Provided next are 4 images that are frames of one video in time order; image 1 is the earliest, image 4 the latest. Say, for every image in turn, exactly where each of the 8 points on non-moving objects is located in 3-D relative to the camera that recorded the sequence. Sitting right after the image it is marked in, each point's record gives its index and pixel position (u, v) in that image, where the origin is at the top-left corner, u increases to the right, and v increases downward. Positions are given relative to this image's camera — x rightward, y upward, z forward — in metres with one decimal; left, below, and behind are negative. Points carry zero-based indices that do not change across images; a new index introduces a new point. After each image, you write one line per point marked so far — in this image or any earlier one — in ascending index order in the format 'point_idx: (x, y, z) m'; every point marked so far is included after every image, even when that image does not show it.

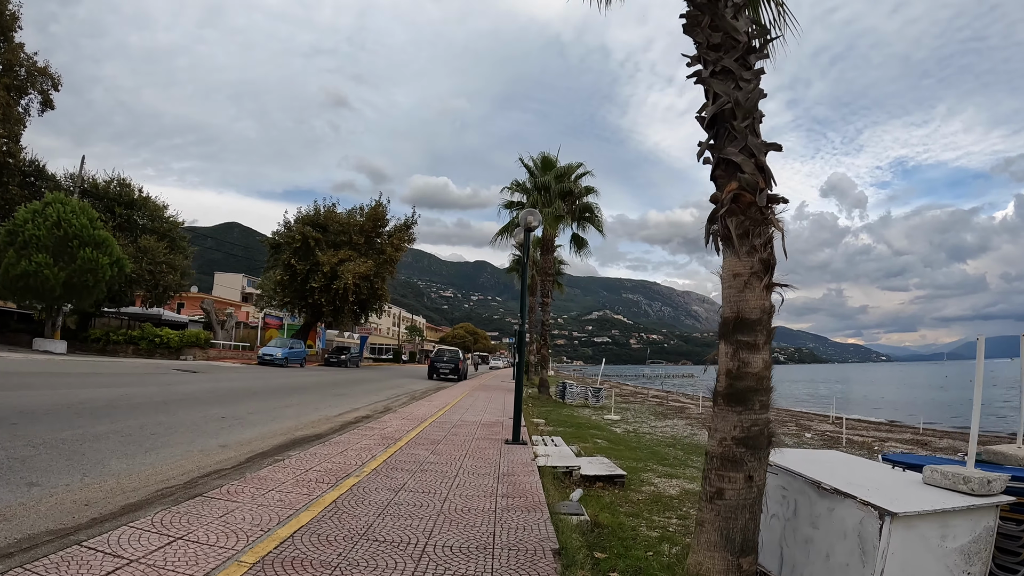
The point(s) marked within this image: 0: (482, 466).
0: (-0.4, -2.1, +7.0) m
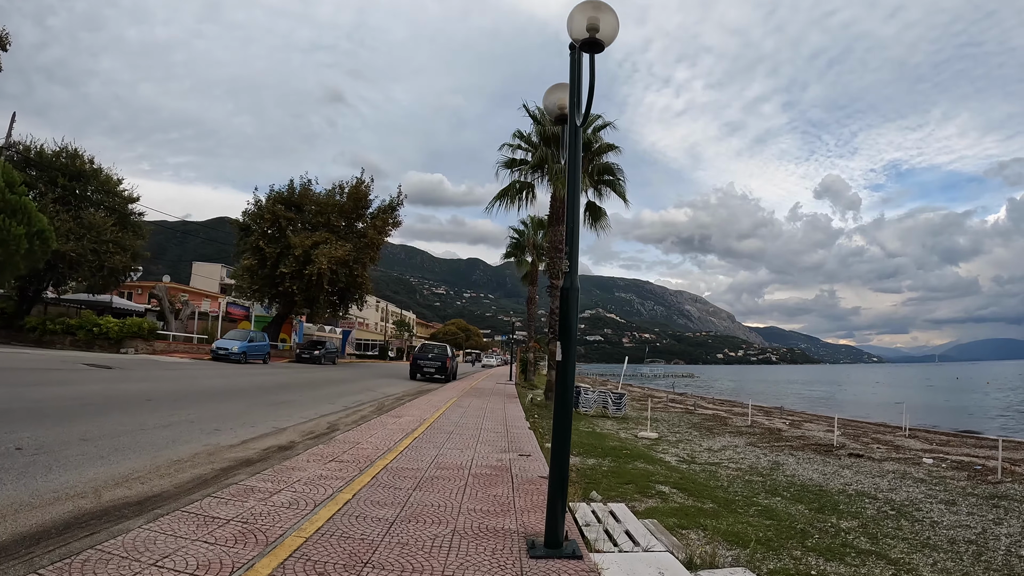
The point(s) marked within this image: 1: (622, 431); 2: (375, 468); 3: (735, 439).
0: (-0.1, -1.4, +1.8) m
1: (+2.8, -3.7, +15.2) m
2: (-1.4, -1.9, +6.2) m
3: (+5.8, -3.9, +15.4) m
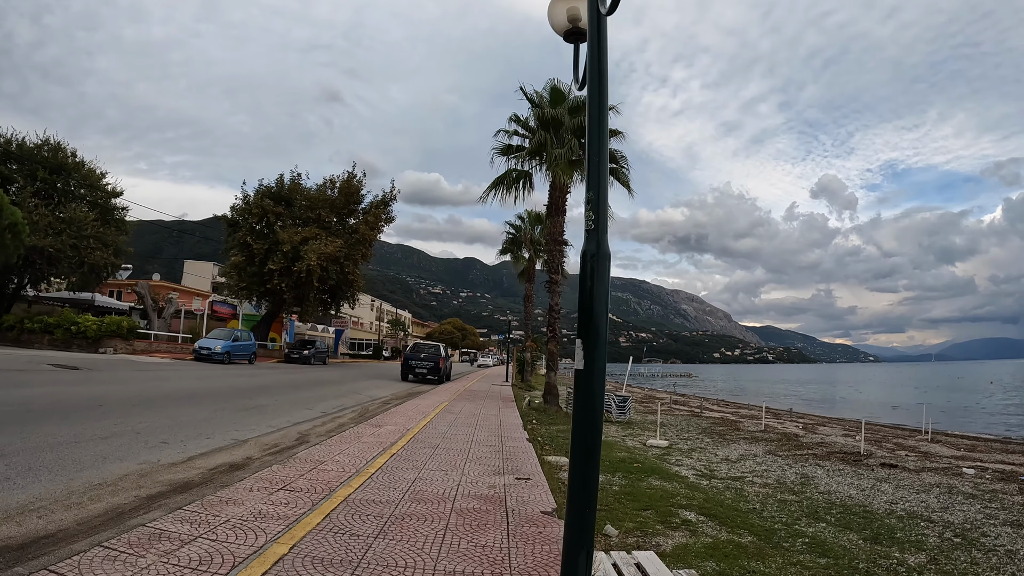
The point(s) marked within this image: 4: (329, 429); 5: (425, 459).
0: (-0.1, -1.3, +0.5) m
1: (+2.7, -3.5, +13.9) m
2: (-1.5, -1.7, +4.8) m
3: (+5.7, -3.8, +14.1) m
4: (-3.0, -2.3, +9.8) m
5: (-1.0, -1.9, +6.7) m
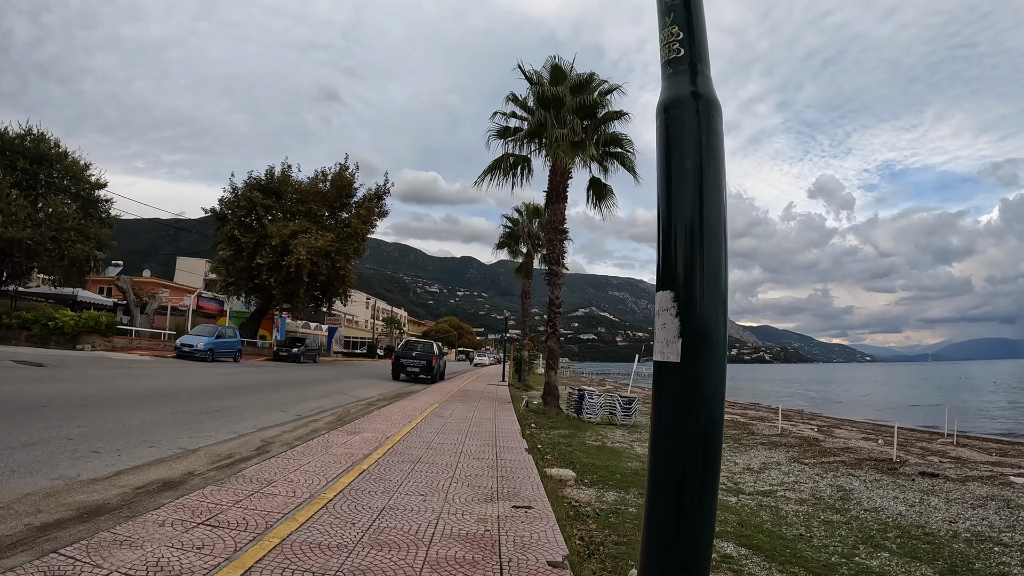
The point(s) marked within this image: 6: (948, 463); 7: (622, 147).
0: (-0.1, -1.1, -0.8) m
1: (+2.7, -3.3, +12.6) m
2: (-1.5, -1.5, +3.5) m
3: (+5.6, -3.6, +12.9) m
4: (-3.0, -2.1, +8.5) m
5: (-1.0, -1.7, +5.4) m
6: (+9.5, -3.8, +12.9) m
7: (+3.2, +4.2, +17.6) m
